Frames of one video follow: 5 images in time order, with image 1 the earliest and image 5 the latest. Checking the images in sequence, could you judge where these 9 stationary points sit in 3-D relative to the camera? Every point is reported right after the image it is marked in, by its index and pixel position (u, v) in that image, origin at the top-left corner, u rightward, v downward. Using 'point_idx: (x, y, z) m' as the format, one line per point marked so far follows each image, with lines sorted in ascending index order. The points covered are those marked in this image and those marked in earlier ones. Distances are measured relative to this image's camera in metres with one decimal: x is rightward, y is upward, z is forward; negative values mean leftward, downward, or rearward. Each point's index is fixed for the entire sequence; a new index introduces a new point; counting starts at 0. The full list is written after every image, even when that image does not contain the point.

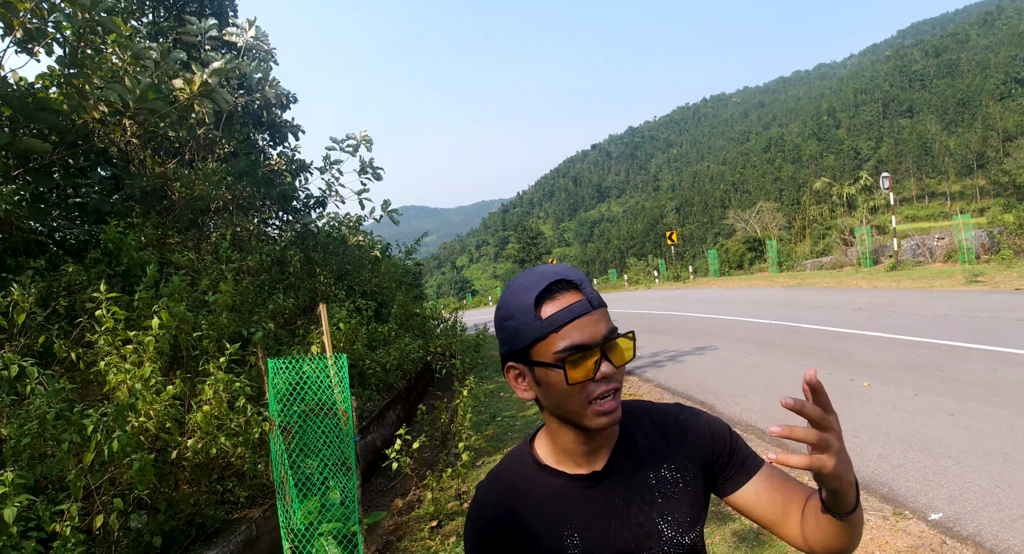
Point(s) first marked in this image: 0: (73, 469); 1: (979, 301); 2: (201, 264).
0: (-1.5, -0.6, +2.3) m
1: (+5.9, -0.3, +8.0) m
2: (-2.6, +0.1, +5.2) m
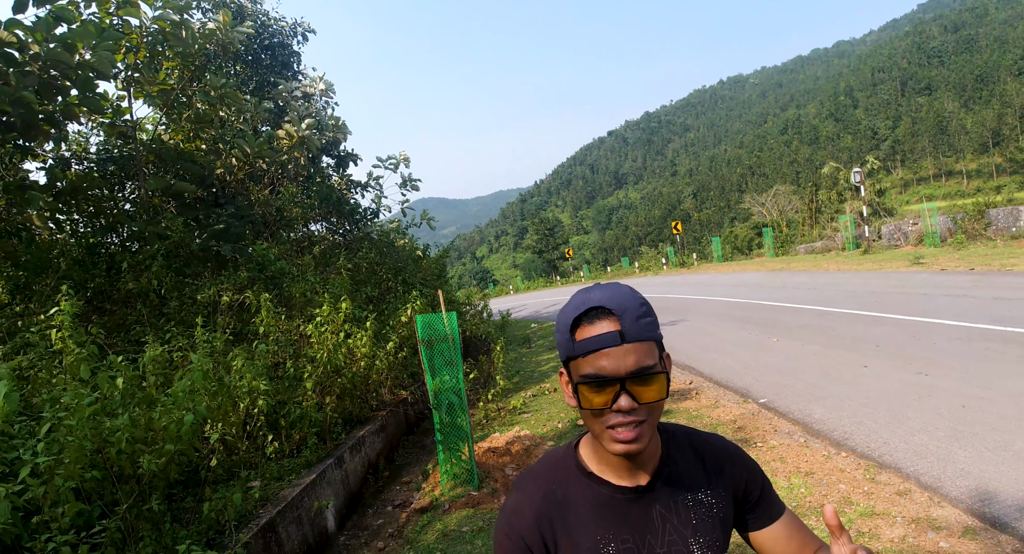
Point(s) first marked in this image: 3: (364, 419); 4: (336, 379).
0: (-1.4, -0.6, +4.5) m
1: (+6.2, 0.0, +10.0) m
2: (-2.4, +0.1, +7.4) m
3: (-1.1, -1.1, +5.0) m
4: (-1.3, -0.7, +4.6) m
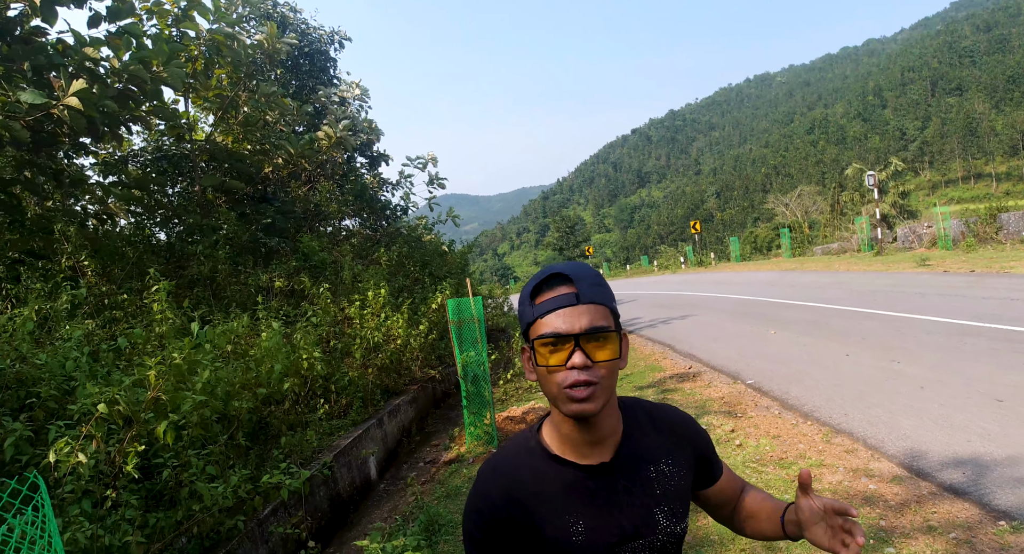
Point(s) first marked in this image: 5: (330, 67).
0: (-1.2, -0.6, +5.2) m
1: (+6.5, -0.1, +10.4) m
2: (-2.1, +0.2, +8.1) m
3: (-1.0, -1.0, +5.7) m
4: (-1.1, -0.6, +5.3) m
5: (-3.3, +3.8, +11.6) m
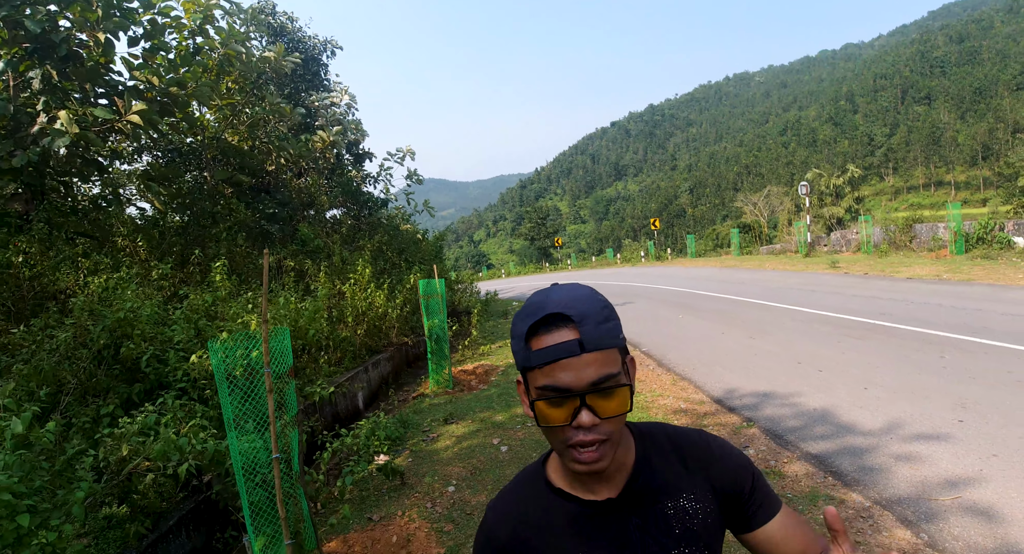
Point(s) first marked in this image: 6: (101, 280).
0: (-1.7, -0.4, +6.8) m
1: (+5.9, -0.1, +12.3) m
2: (-2.7, +0.5, +9.6) m
3: (-1.5, -0.8, +7.3) m
4: (-1.6, -0.5, +6.9) m
5: (-3.8, +4.2, +13.0) m
6: (-3.8, 0.0, +5.8) m
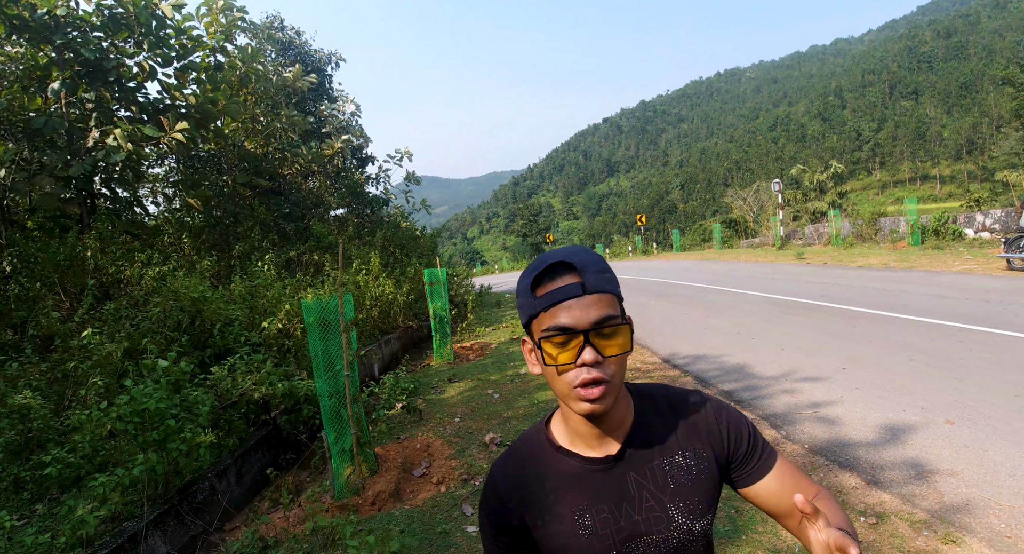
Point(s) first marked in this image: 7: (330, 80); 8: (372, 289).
0: (-1.8, -0.3, +7.9) m
1: (+5.7, +0.1, +13.5) m
2: (-2.8, +0.6, +10.8) m
3: (-1.6, -0.7, +8.4) m
4: (-1.7, -0.4, +8.1) m
5: (-4.1, +4.3, +14.1) m
6: (-3.9, +0.1, +7.0) m
7: (-4.0, +4.4, +14.1) m
8: (-1.7, -0.1, +8.0) m
